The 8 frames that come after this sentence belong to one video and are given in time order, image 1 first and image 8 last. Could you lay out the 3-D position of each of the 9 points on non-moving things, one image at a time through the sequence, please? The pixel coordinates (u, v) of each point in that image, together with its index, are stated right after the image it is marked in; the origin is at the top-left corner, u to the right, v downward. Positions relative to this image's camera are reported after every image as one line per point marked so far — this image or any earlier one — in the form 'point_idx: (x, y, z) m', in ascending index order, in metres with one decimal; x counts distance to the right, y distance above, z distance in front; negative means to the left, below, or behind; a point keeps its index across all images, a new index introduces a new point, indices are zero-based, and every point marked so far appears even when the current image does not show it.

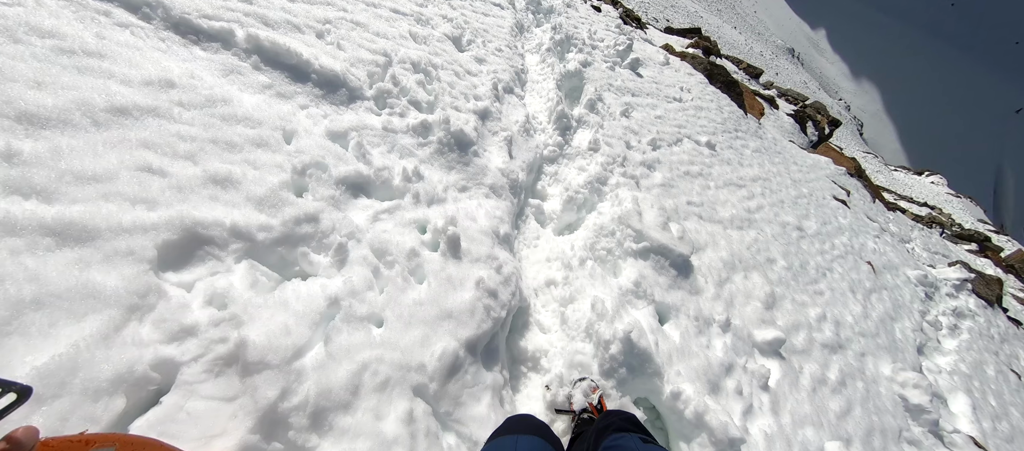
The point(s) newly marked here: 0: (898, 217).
0: (+18.5, +0.4, +17.5) m
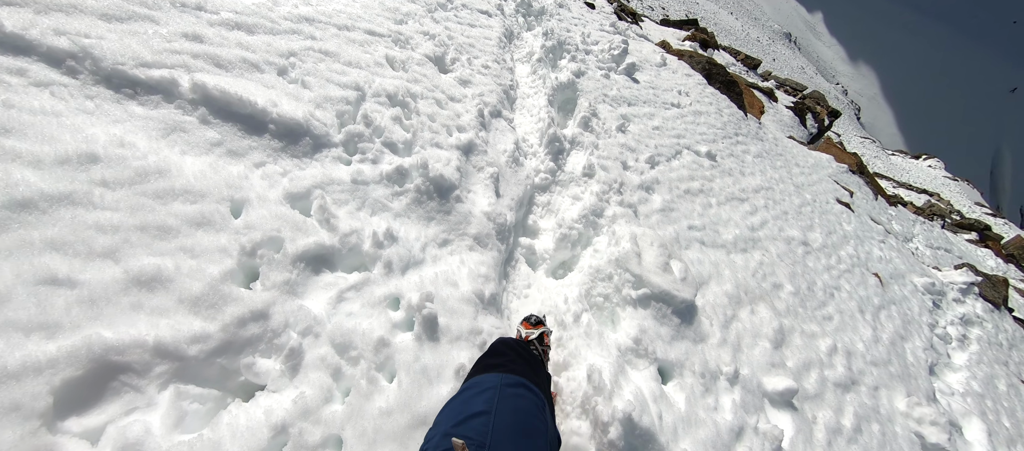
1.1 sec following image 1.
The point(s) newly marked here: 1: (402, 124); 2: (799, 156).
0: (+18.3, +0.5, +17.2) m
1: (-1.3, +1.2, +4.3) m
2: (+10.9, +2.7, +13.7) m
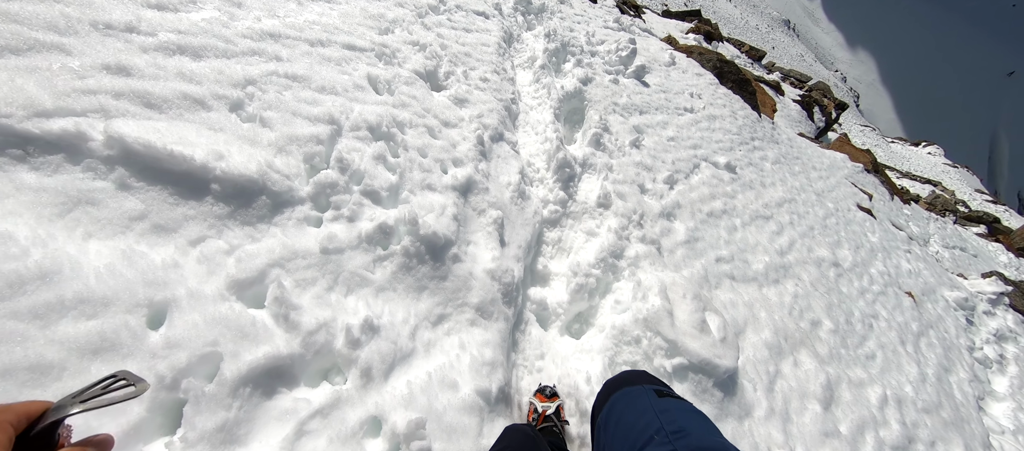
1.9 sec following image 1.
0: (+18.4, +0.5, +16.6) m
1: (-1.2, +0.6, +3.6) m
2: (+10.9, +2.5, +13.0) m
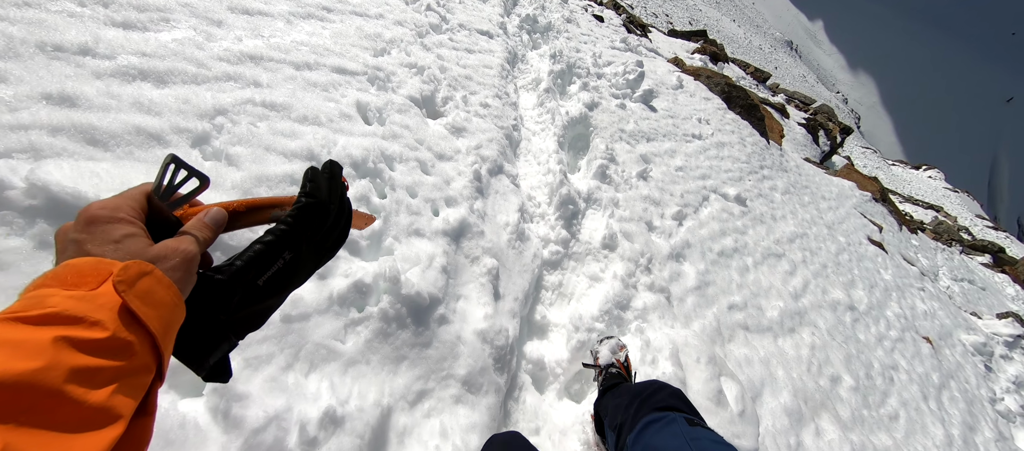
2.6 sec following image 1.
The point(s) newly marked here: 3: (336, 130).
0: (+18.3, -0.9, +16.2) m
1: (-1.3, +0.2, +3.2) m
2: (+10.9, +1.4, +12.7) m
3: (-1.7, +0.9, +3.5) m
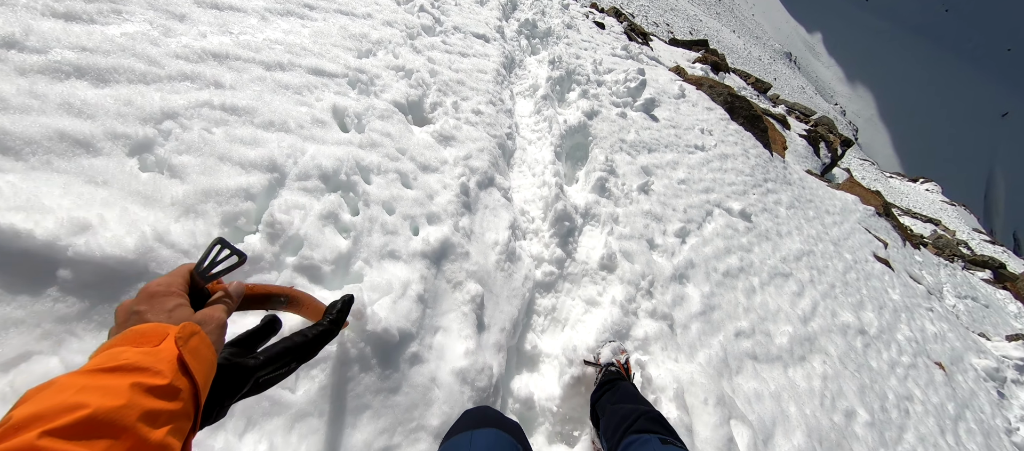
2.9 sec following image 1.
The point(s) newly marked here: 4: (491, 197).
0: (+18.1, -1.5, +15.9) m
1: (-1.4, 0.0, +2.8) m
2: (+10.8, +0.9, +12.4) m
3: (-1.8, +0.8, +3.2) m
4: (-0.2, +0.3, +4.1) m
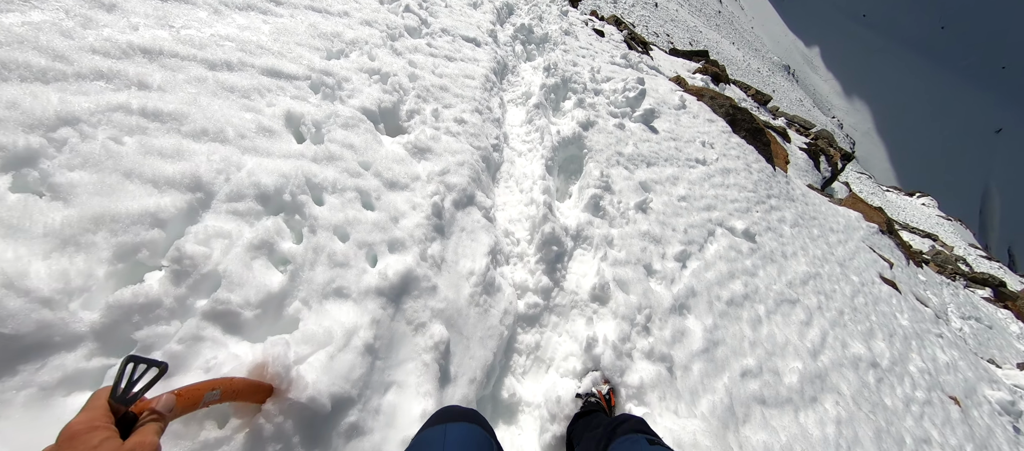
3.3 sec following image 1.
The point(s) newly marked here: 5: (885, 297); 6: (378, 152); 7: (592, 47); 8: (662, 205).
0: (+17.8, -2.3, +15.5) m
1: (-1.5, -0.2, +2.3) m
2: (+10.5, +0.3, +12.0) m
3: (-2.0, +0.6, +2.7) m
4: (-0.4, +0.1, +3.7) m
5: (+9.1, -1.7, +8.9) m
6: (-1.3, +0.7, +3.4) m
7: (+2.4, +5.5, +11.1) m
8: (+2.5, +0.3, +6.0) m
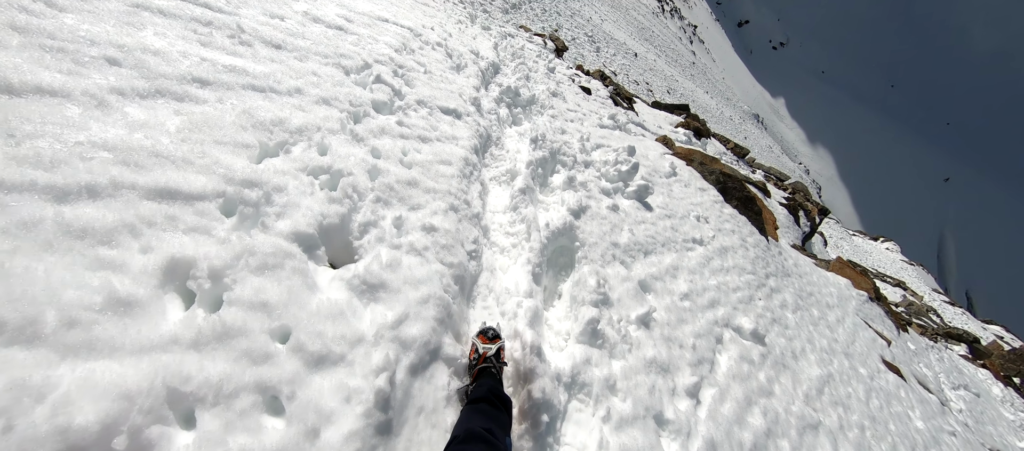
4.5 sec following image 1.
0: (+17.0, -5.1, +15.2) m
1: (-1.7, -1.3, +1.3) m
2: (+9.9, -2.0, +11.6) m
3: (-2.1, -0.6, +1.7) m
4: (-0.6, -1.2, +2.7) m
5: (+8.6, -3.7, +8.2) m
6: (-1.4, -0.6, +2.5) m
7: (+2.0, +3.5, +10.7) m
8: (+2.2, -1.2, +5.2) m
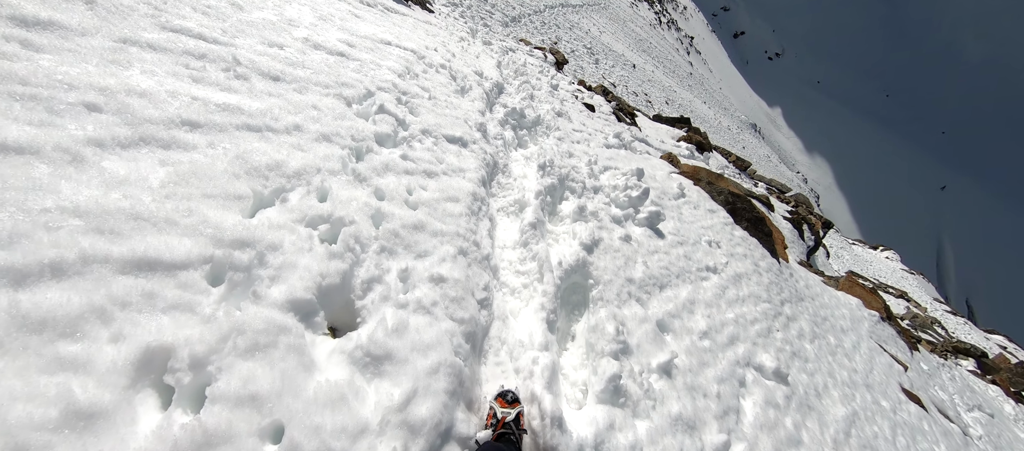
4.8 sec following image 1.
0: (+17.1, -5.8, +14.8) m
1: (-1.5, -1.8, +1.0) m
2: (+10.1, -2.6, +11.2) m
3: (-1.9, -1.0, +1.4) m
4: (-0.4, -1.7, +2.4) m
5: (+8.8, -4.3, +7.8) m
6: (-1.2, -1.0, +2.1) m
7: (+2.1, +2.8, +10.5) m
8: (+2.3, -1.7, +4.8) m
